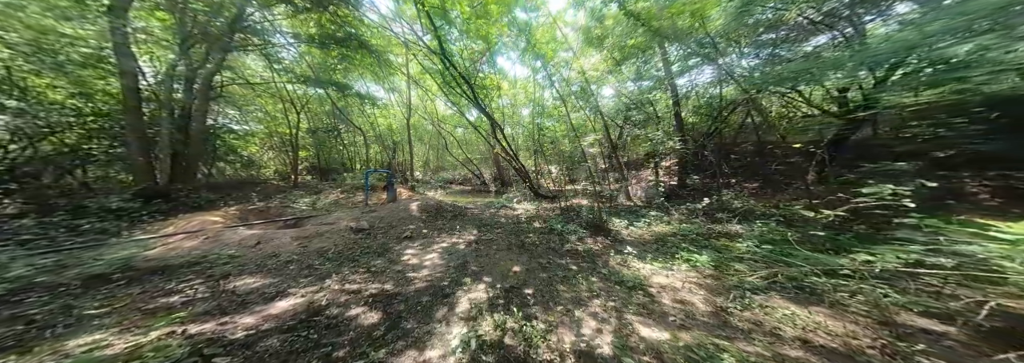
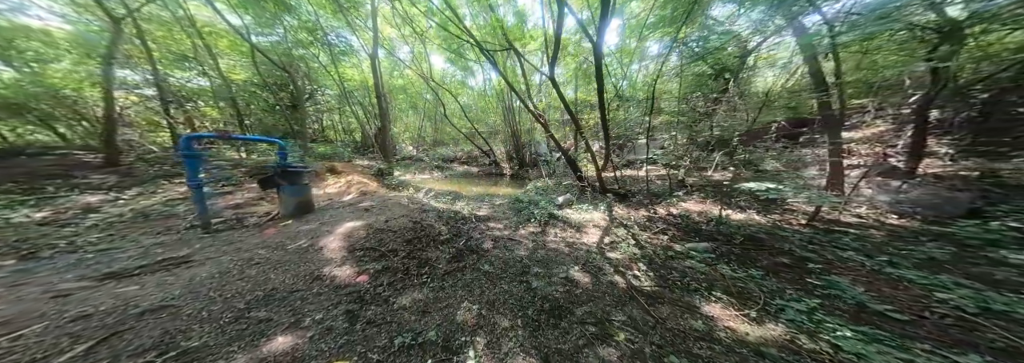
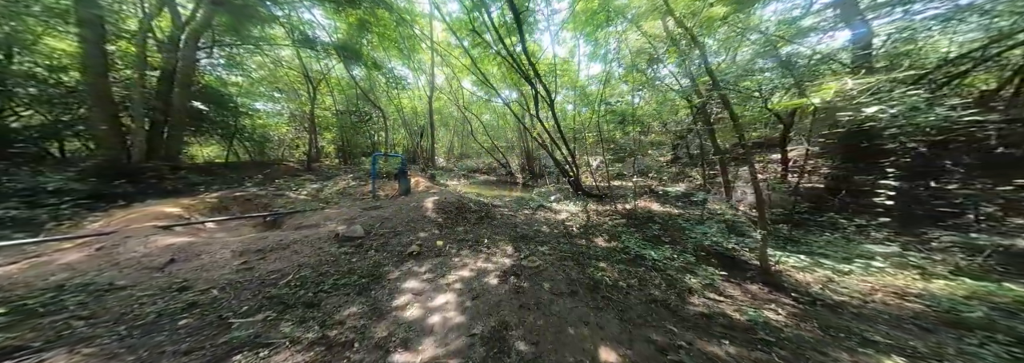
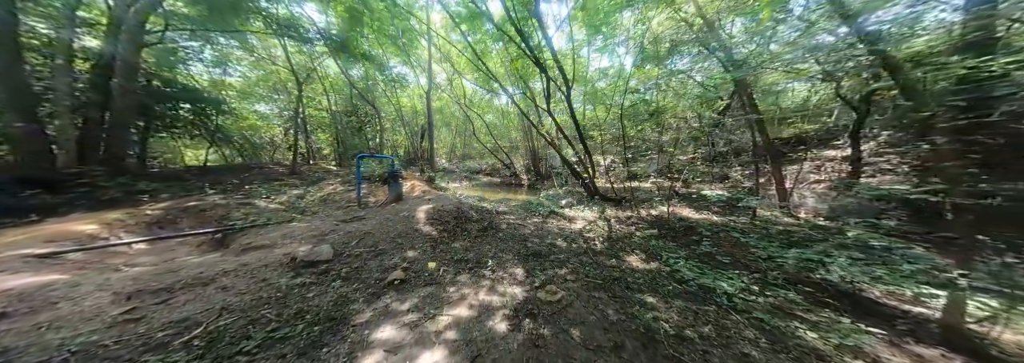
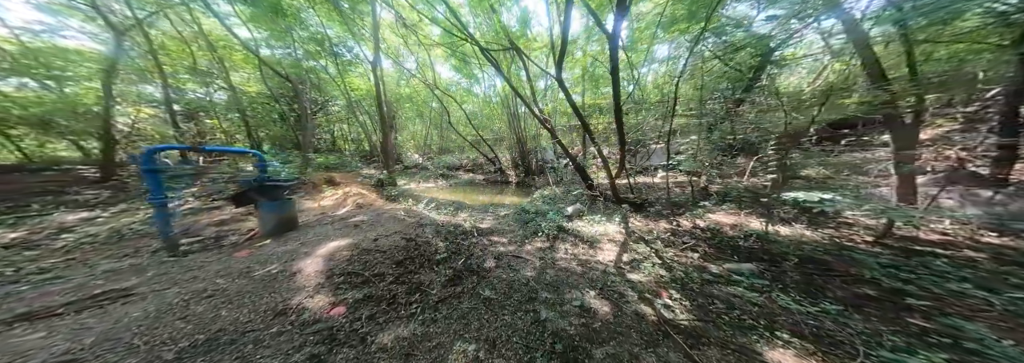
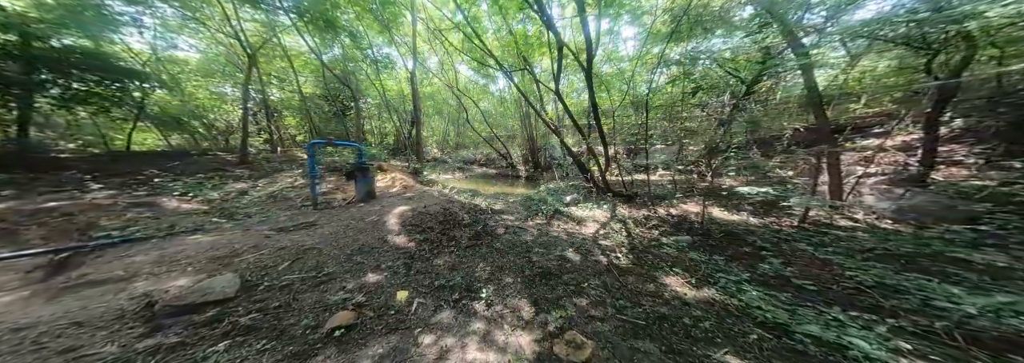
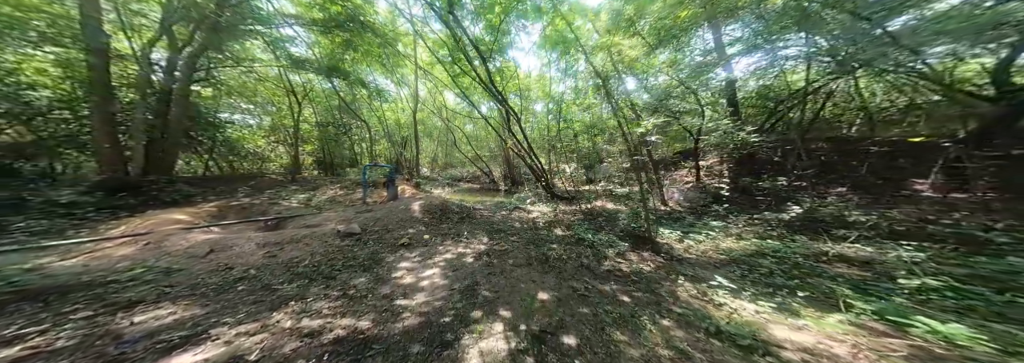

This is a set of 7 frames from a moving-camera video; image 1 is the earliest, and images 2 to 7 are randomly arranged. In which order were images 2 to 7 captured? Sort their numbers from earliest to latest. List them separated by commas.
7, 3, 4, 6, 2, 5
